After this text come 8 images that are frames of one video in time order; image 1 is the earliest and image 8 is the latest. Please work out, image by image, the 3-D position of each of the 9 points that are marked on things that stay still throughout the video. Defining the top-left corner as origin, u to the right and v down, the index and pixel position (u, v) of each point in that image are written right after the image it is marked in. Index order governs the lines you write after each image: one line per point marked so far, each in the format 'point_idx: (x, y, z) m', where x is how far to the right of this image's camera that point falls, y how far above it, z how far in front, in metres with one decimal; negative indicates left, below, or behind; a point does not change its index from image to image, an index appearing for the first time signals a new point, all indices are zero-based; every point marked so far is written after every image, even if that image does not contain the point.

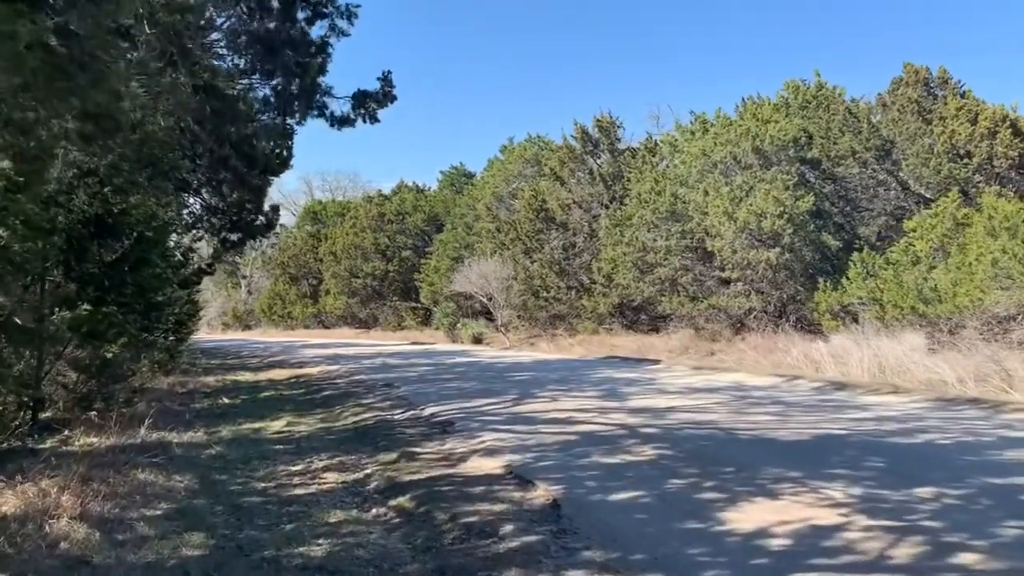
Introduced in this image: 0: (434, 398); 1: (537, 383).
0: (-1.3, -1.8, +12.5) m
1: (+0.5, -1.8, +14.1) m
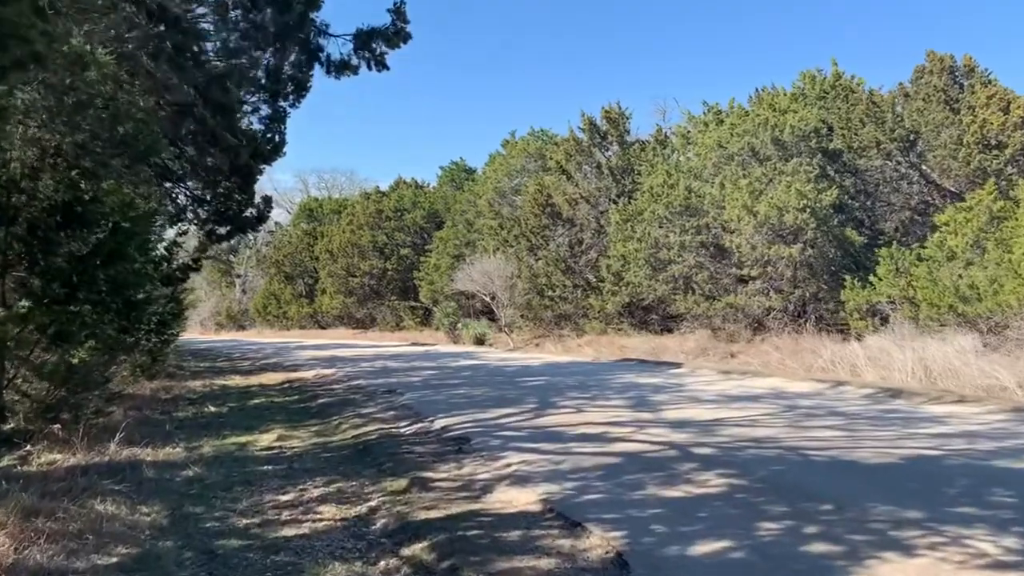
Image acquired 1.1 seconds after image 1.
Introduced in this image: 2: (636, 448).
0: (-1.0, -1.7, +11.2) m
1: (+0.7, -1.7, +12.8) m
2: (+1.2, -1.6, +7.6) m
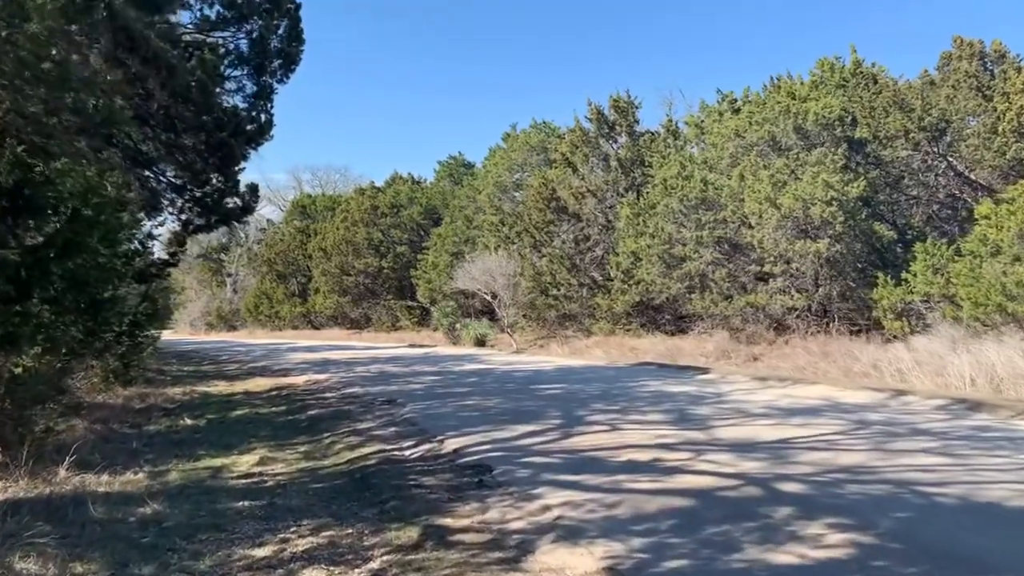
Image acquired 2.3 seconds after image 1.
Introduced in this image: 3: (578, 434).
0: (-0.8, -1.7, +9.7) m
1: (+1.0, -1.7, +11.3) m
2: (+1.5, -1.5, +6.1) m
3: (+0.7, -1.6, +8.3) m
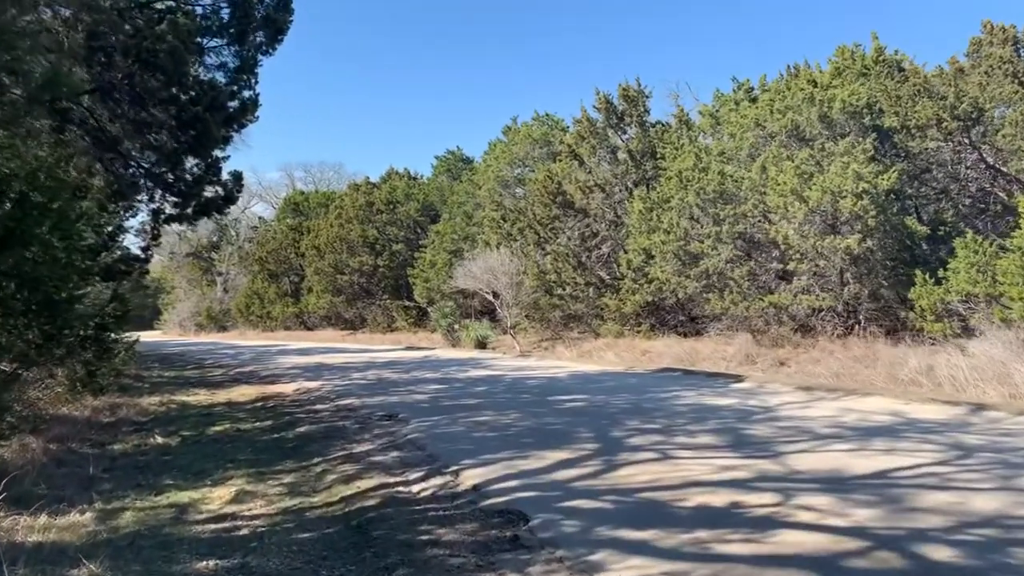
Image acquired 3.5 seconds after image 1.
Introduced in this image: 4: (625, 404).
0: (-0.5, -1.7, +8.2) m
1: (+1.2, -1.6, +9.8) m
2: (+1.8, -1.5, +4.6) m
3: (+1.0, -1.6, +6.8) m
4: (+1.6, -1.7, +10.9) m
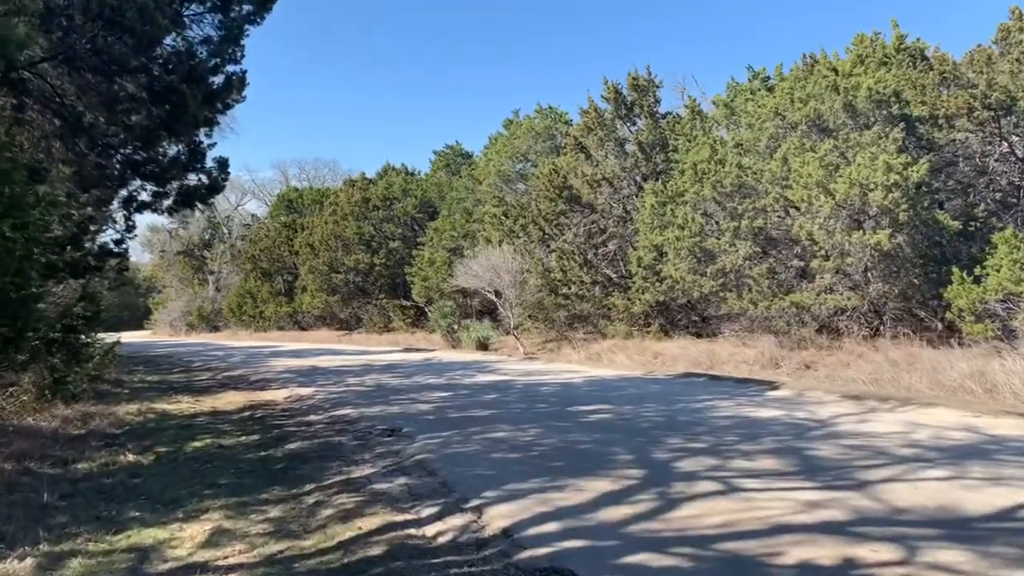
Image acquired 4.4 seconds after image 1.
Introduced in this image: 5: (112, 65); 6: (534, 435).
0: (-0.2, -1.6, +6.9) m
1: (+1.5, -1.6, +8.6) m
2: (+2.1, -1.5, +3.4) m
3: (+1.3, -1.6, +5.6) m
4: (+1.8, -1.6, +9.7) m
5: (-4.7, +2.6, +9.0) m
6: (+0.2, -1.6, +8.5) m
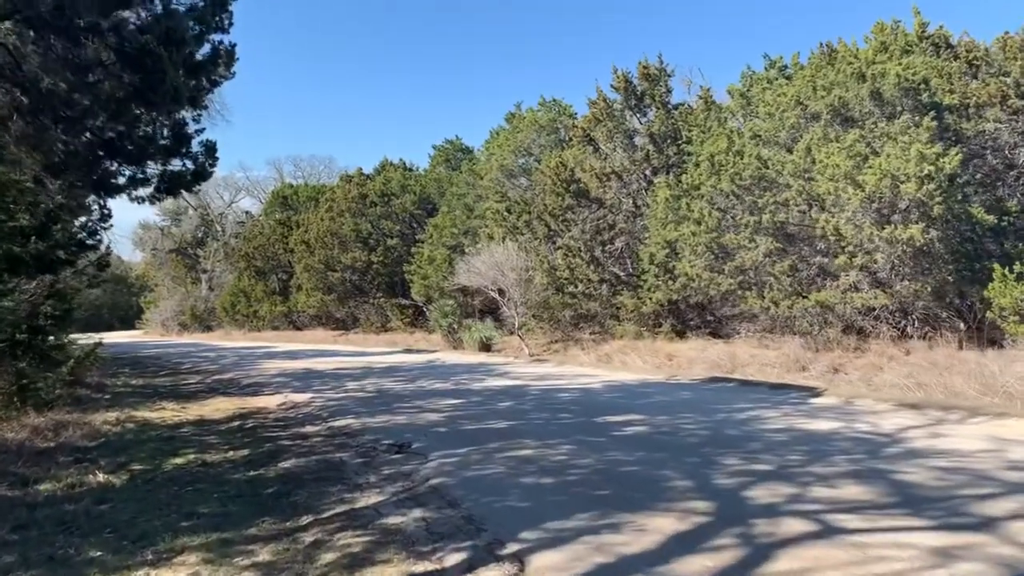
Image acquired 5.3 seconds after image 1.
0: (0.0, -1.6, +5.8) m
1: (+1.7, -1.6, +7.4) m
2: (+2.4, -1.5, +2.2) m
3: (+1.5, -1.5, +4.5) m
4: (+2.1, -1.6, +8.6) m
5: (-4.4, +2.7, +7.9) m
6: (+0.5, -1.6, +7.4) m
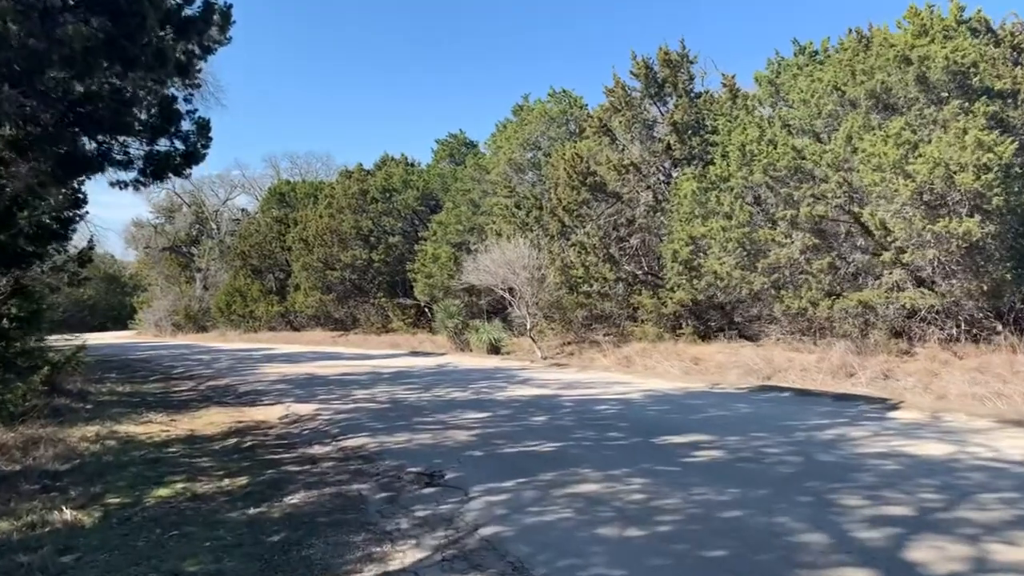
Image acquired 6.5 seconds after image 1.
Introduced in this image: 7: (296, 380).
0: (+0.5, -1.6, +4.4) m
1: (+2.2, -1.5, +6.0) m
2: (+2.9, -1.4, +0.8) m
3: (+2.0, -1.5, +3.1) m
4: (+2.6, -1.6, +7.2) m
5: (-4.0, +2.7, +6.4) m
6: (+1.0, -1.6, +6.0) m
7: (-4.6, -2.0, +16.4) m
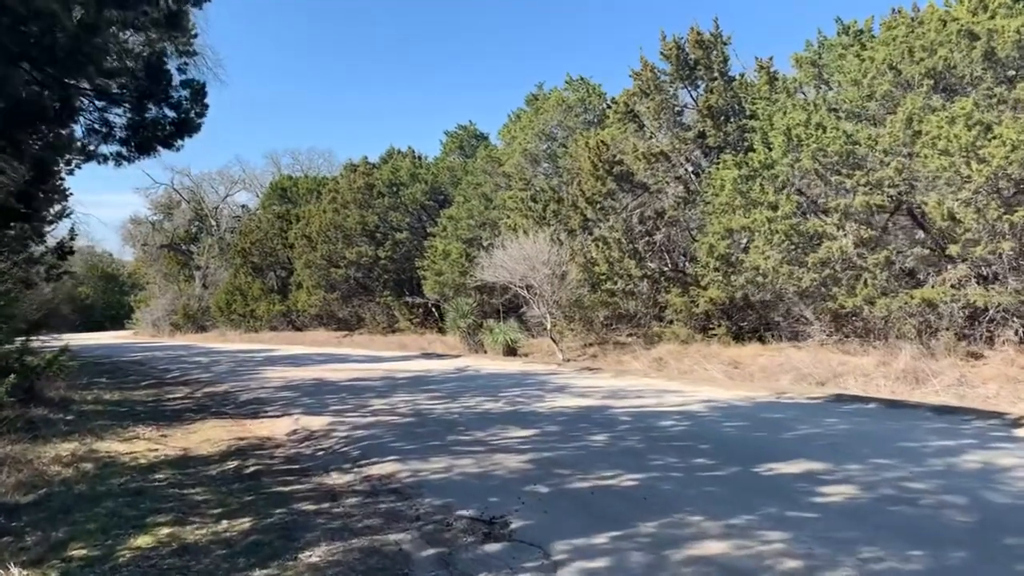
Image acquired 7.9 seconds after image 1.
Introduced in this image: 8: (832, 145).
0: (+1.1, -1.5, +2.8) m
1: (+2.8, -1.5, +4.4) m
2: (+3.5, -1.4, -0.8) m
3: (+2.6, -1.4, +1.5) m
4: (+3.2, -1.5, +5.6) m
5: (-3.4, +2.8, +4.8) m
6: (+1.6, -1.5, +4.4) m
7: (-4.1, -1.9, +14.8) m
8: (+7.3, +3.3, +17.7) m
